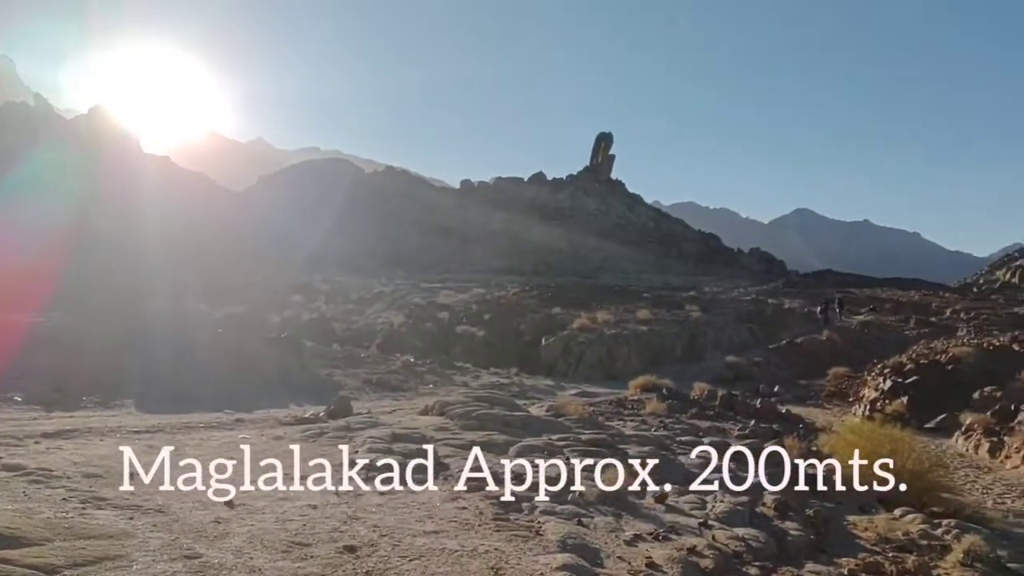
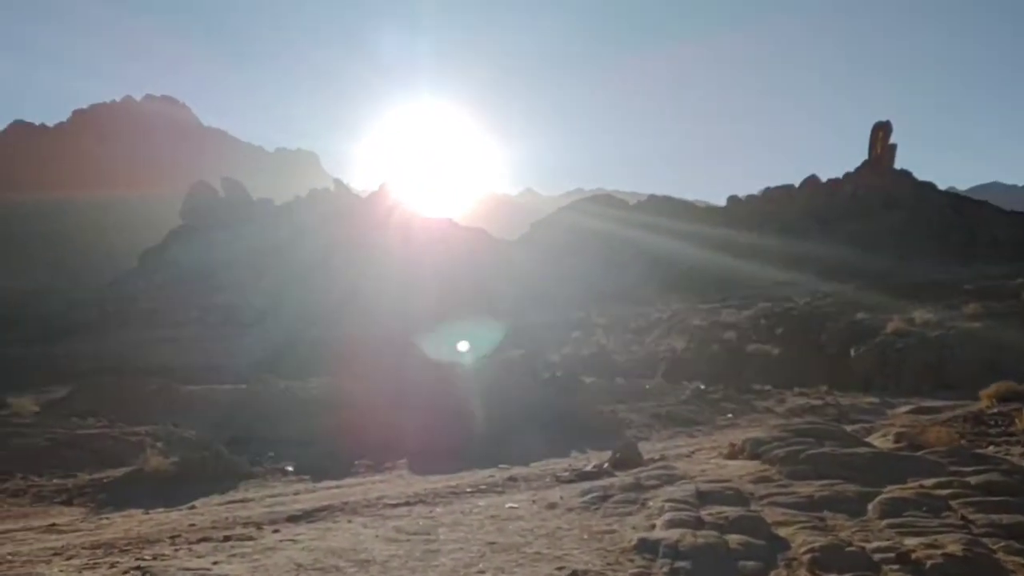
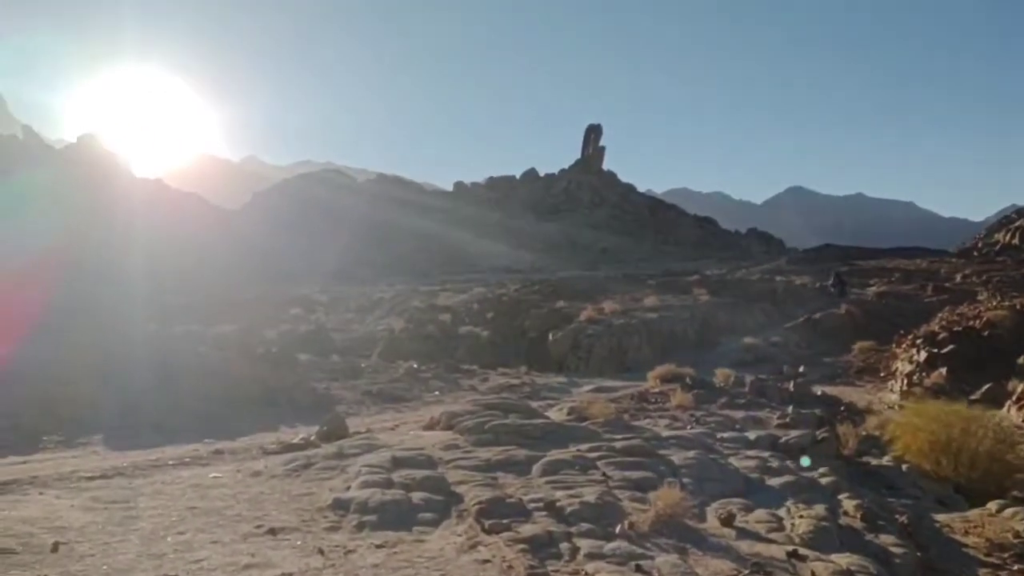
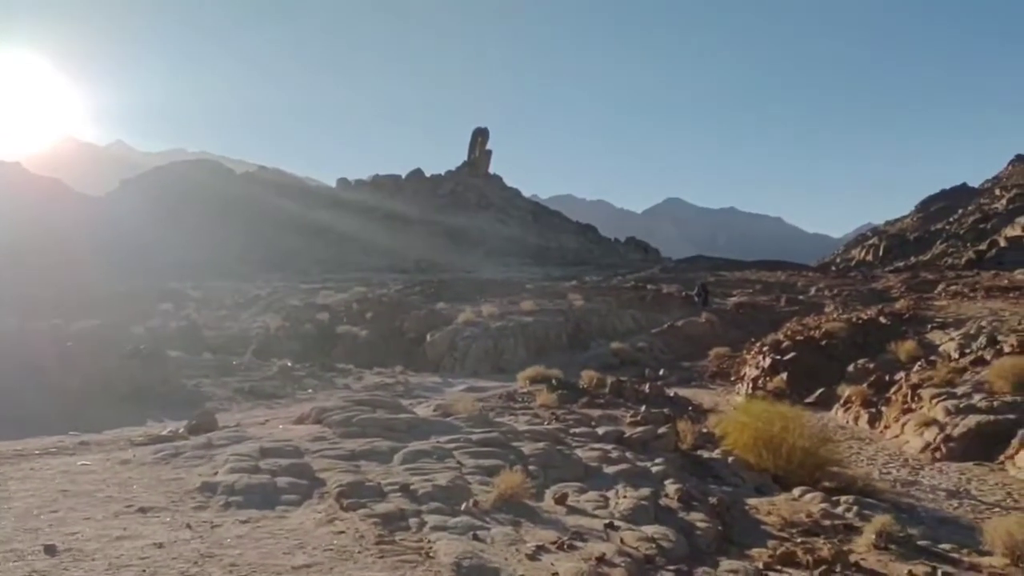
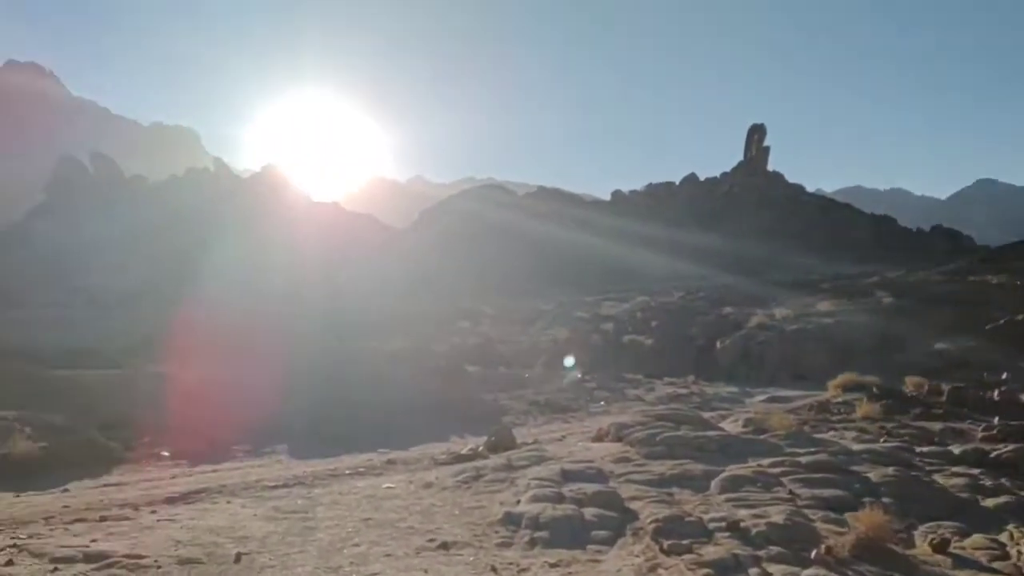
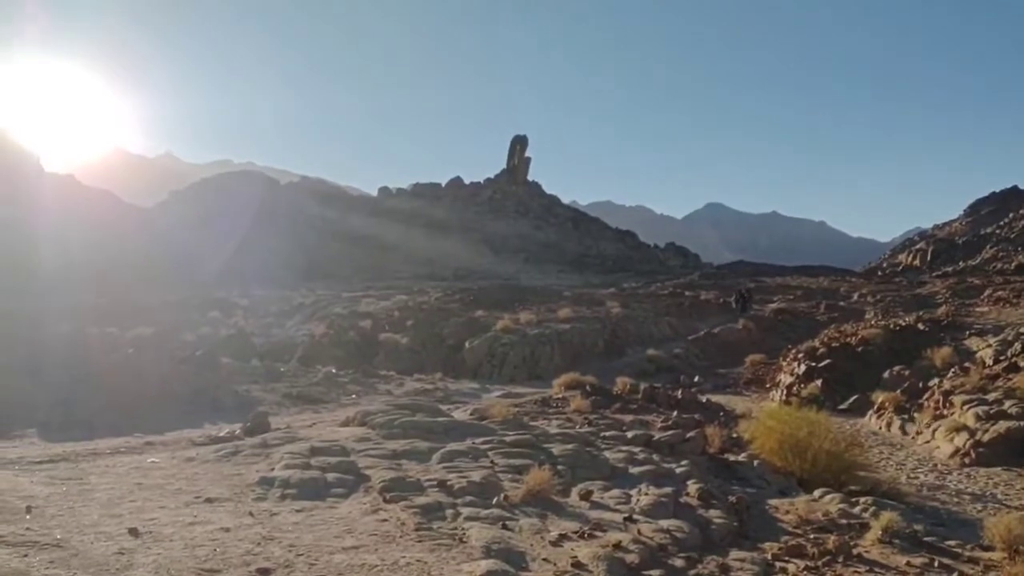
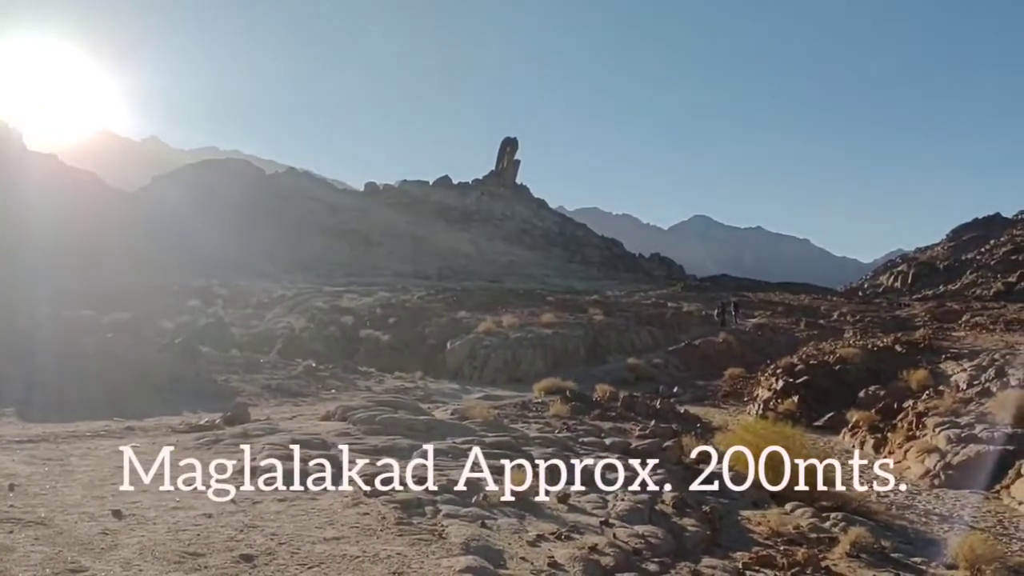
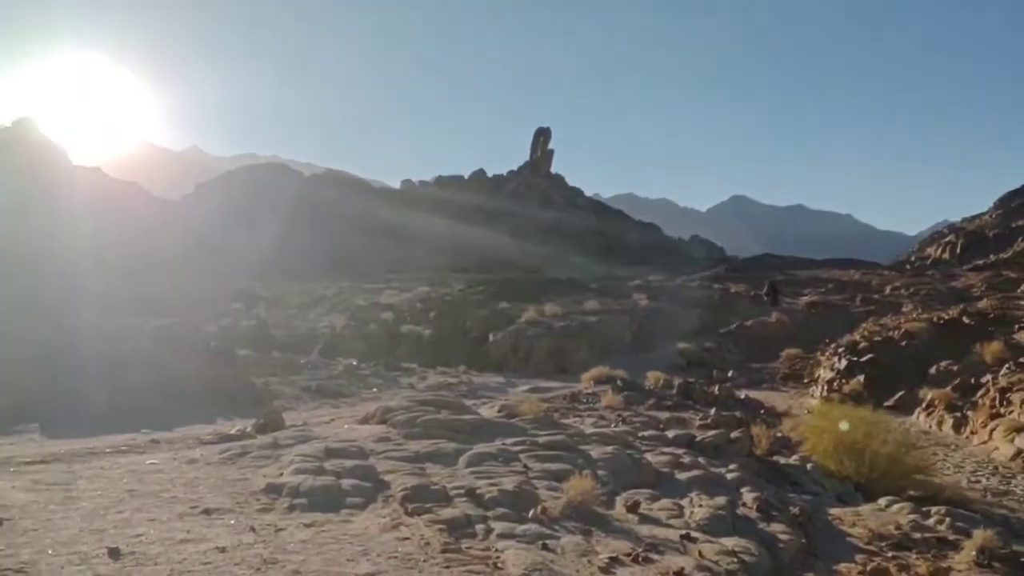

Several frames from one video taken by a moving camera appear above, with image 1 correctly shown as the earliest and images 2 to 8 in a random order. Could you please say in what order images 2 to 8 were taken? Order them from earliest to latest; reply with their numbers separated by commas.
7, 6, 4, 8, 3, 5, 2
